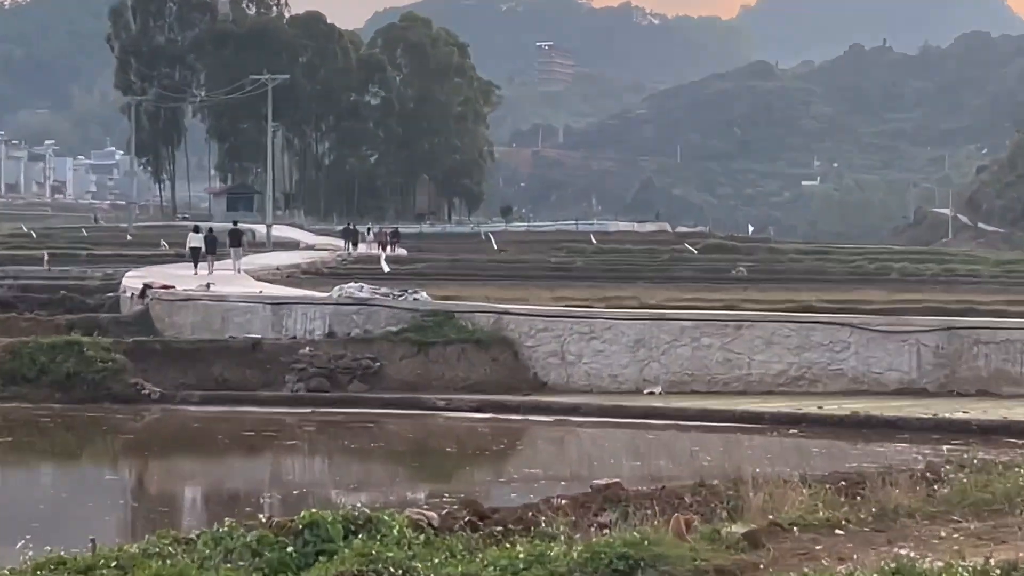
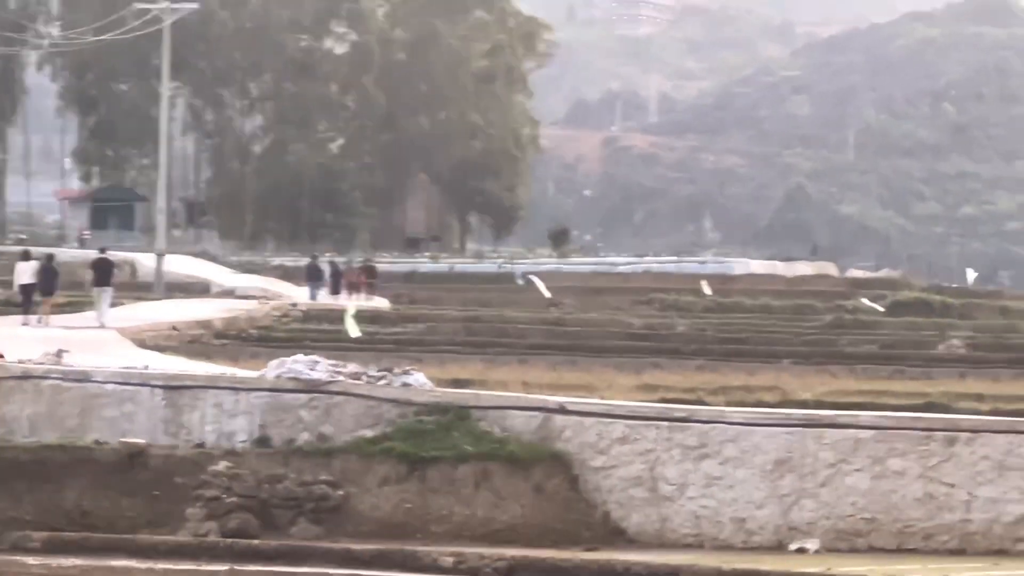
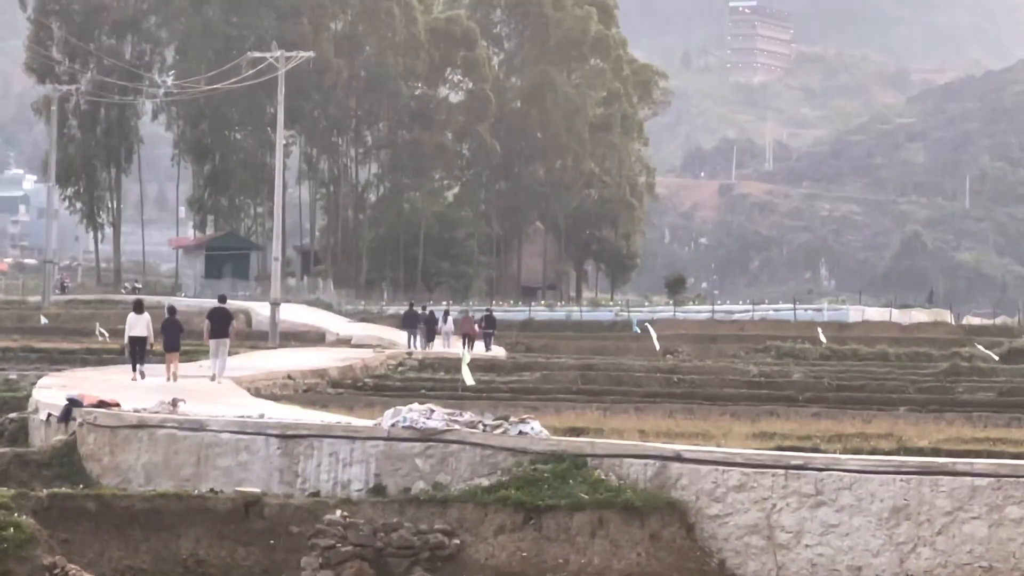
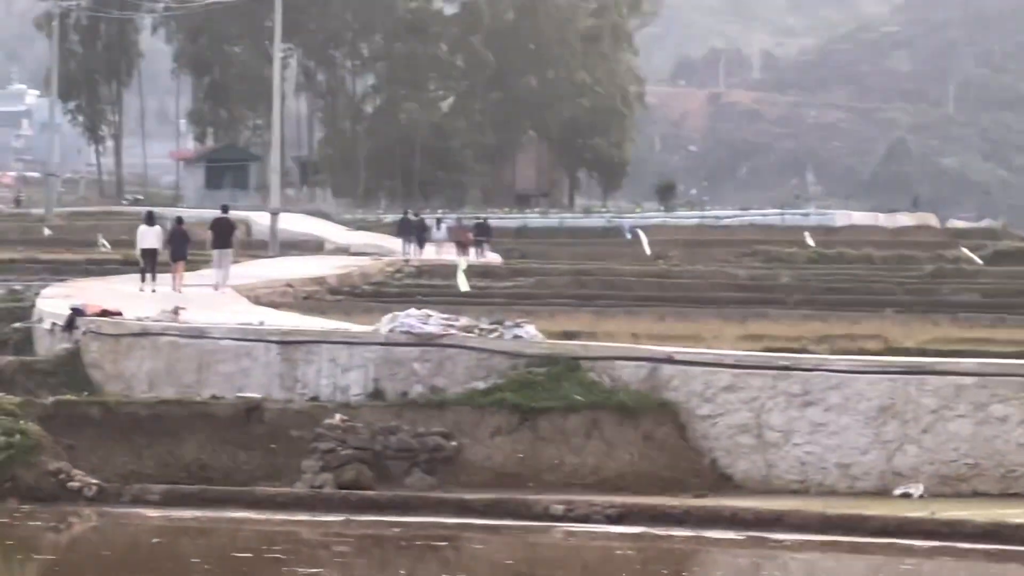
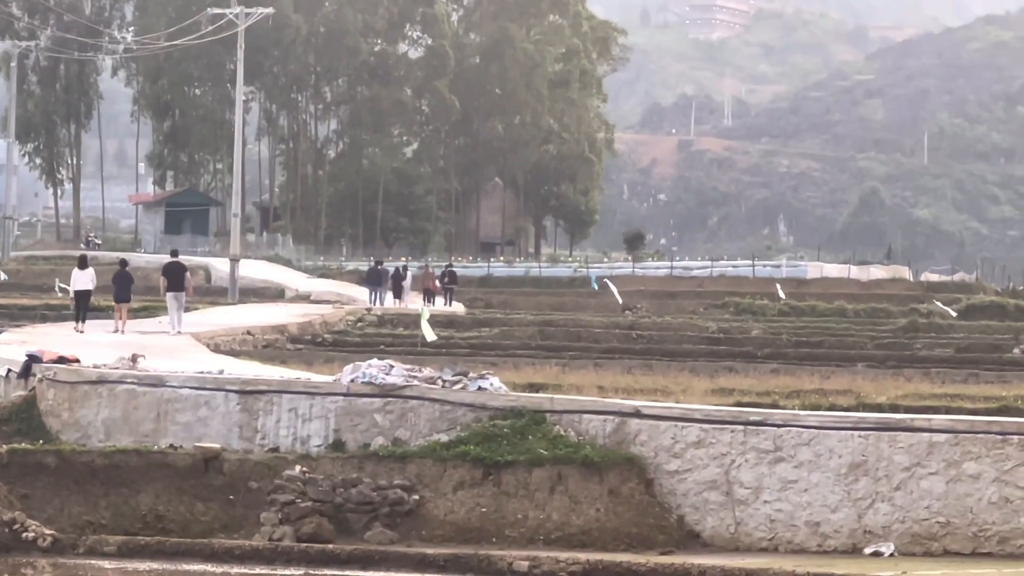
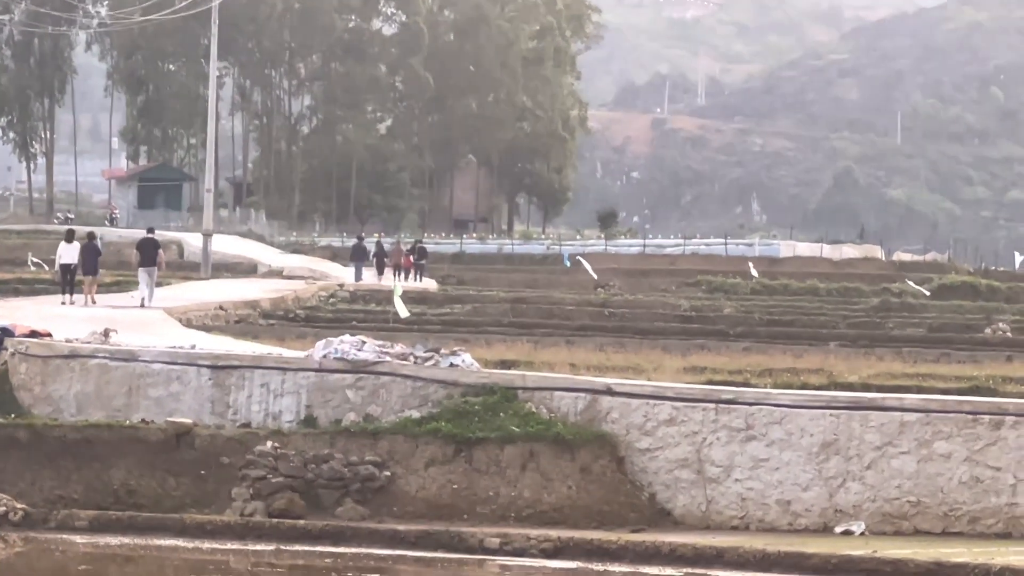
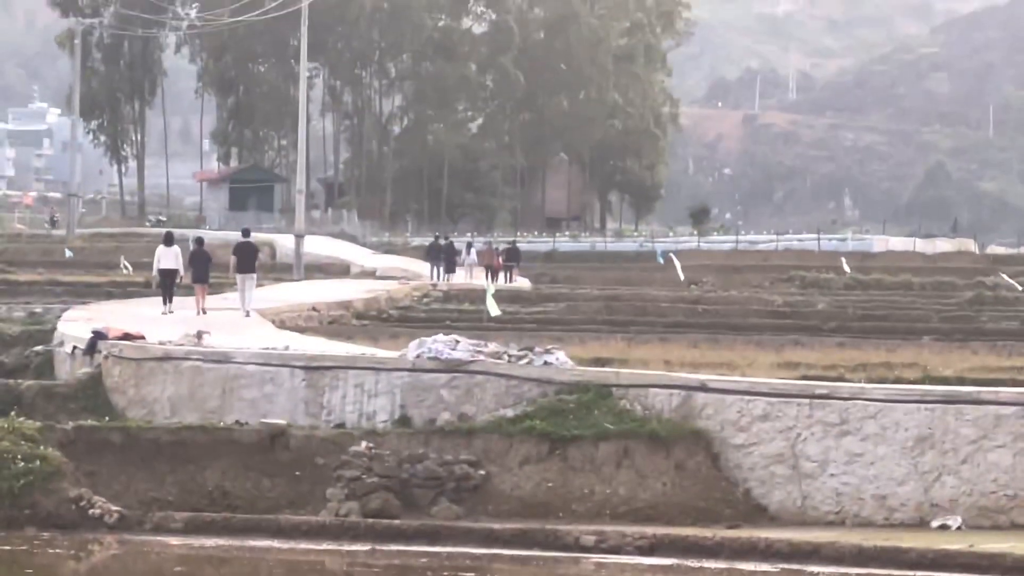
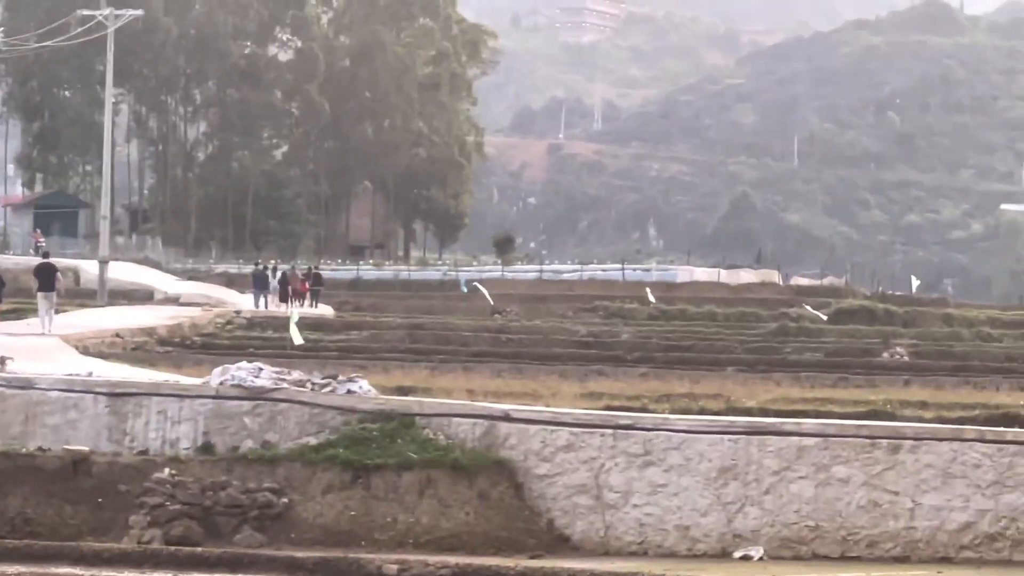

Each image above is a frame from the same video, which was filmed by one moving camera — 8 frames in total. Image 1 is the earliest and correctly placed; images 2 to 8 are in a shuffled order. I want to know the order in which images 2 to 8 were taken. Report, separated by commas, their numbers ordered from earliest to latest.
4, 7, 3, 5, 6, 2, 8
